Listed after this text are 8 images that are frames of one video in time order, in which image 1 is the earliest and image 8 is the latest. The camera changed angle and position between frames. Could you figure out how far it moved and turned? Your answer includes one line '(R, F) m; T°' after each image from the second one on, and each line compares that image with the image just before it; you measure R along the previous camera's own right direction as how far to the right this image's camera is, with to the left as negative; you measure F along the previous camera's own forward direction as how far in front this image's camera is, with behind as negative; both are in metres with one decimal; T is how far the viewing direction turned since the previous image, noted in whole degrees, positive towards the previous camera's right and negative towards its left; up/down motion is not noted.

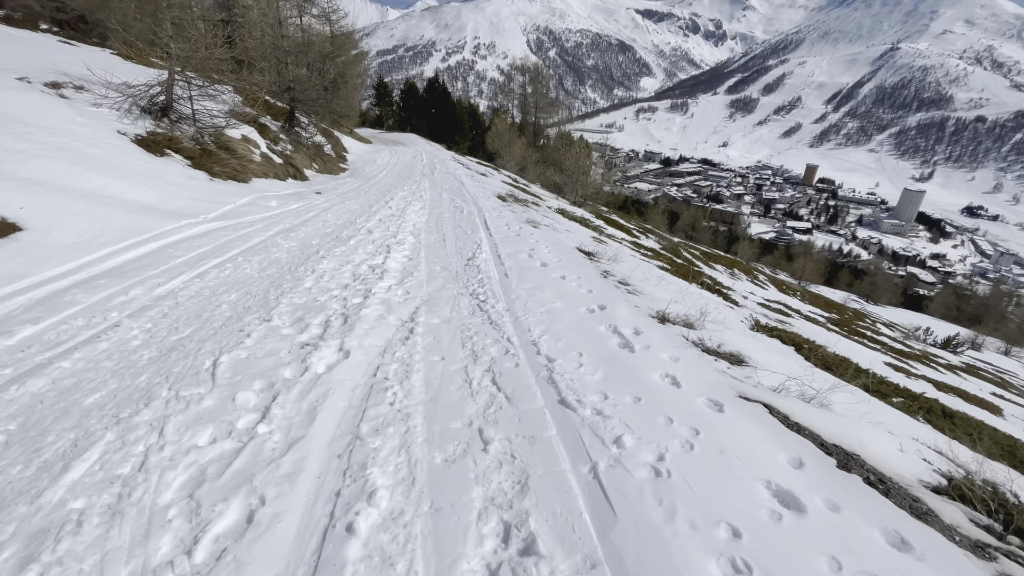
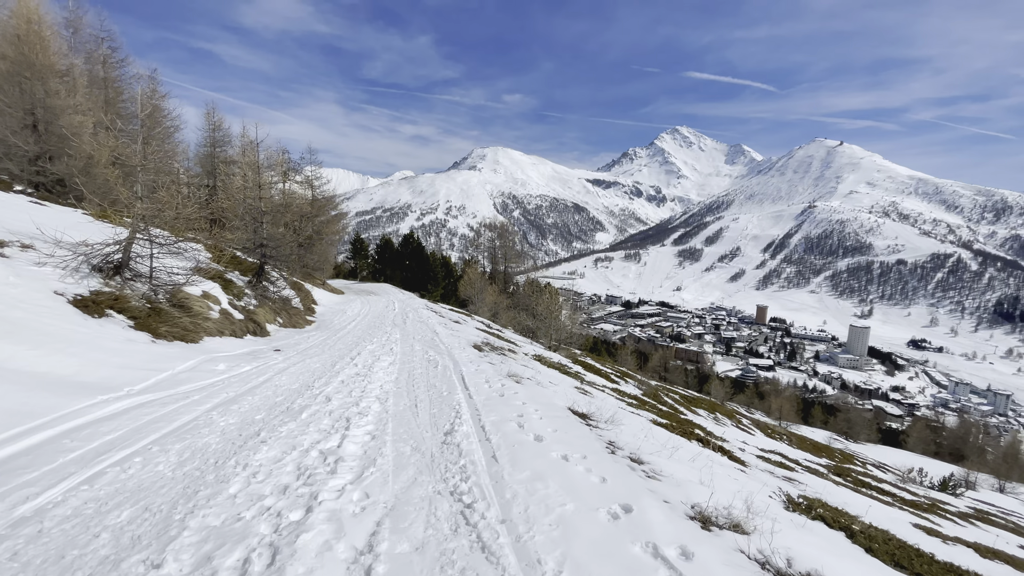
(-0.2, +1.1) m; +4°
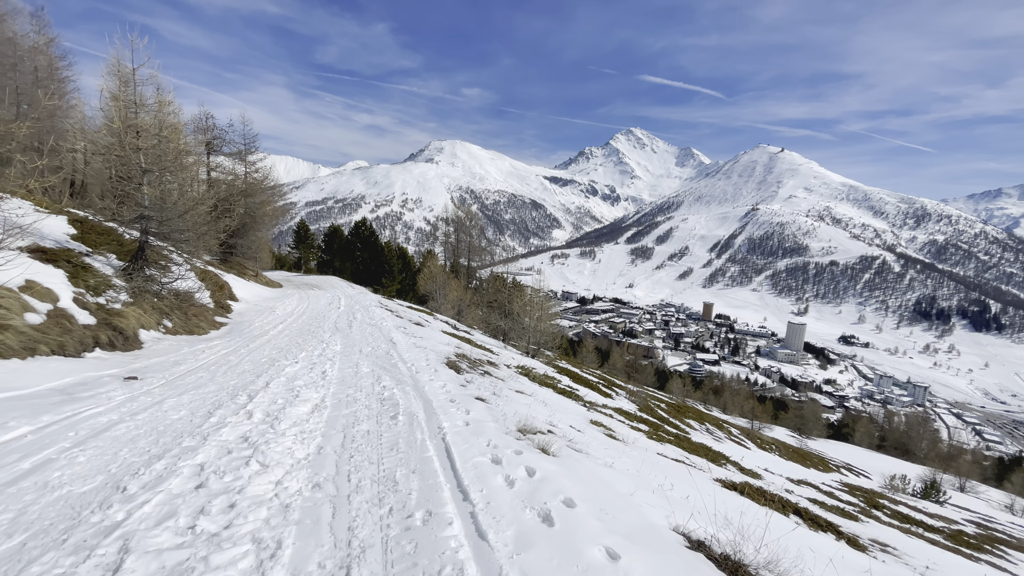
(-1.0, +5.5) m; +5°
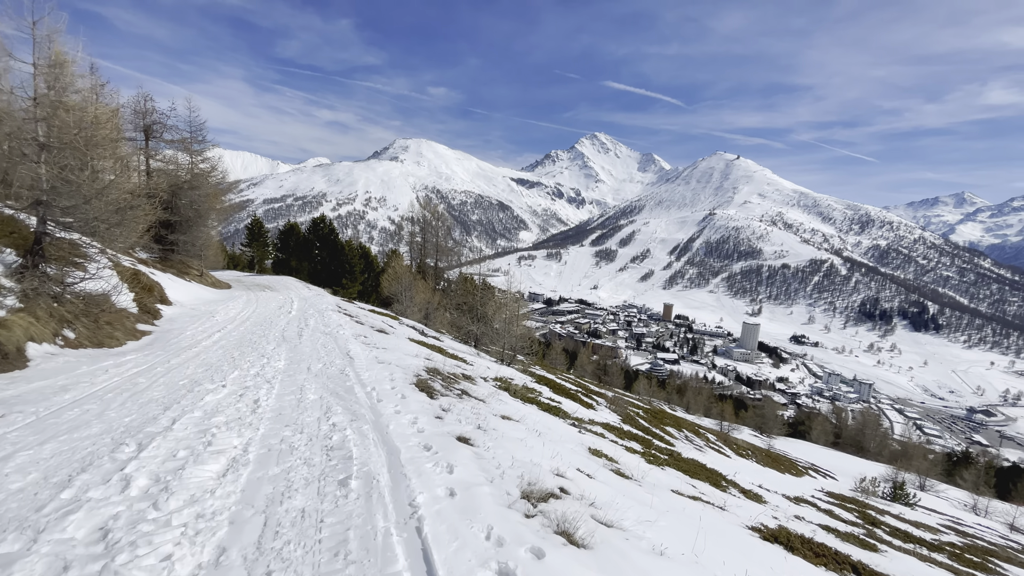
(-0.4, +2.2) m; +4°
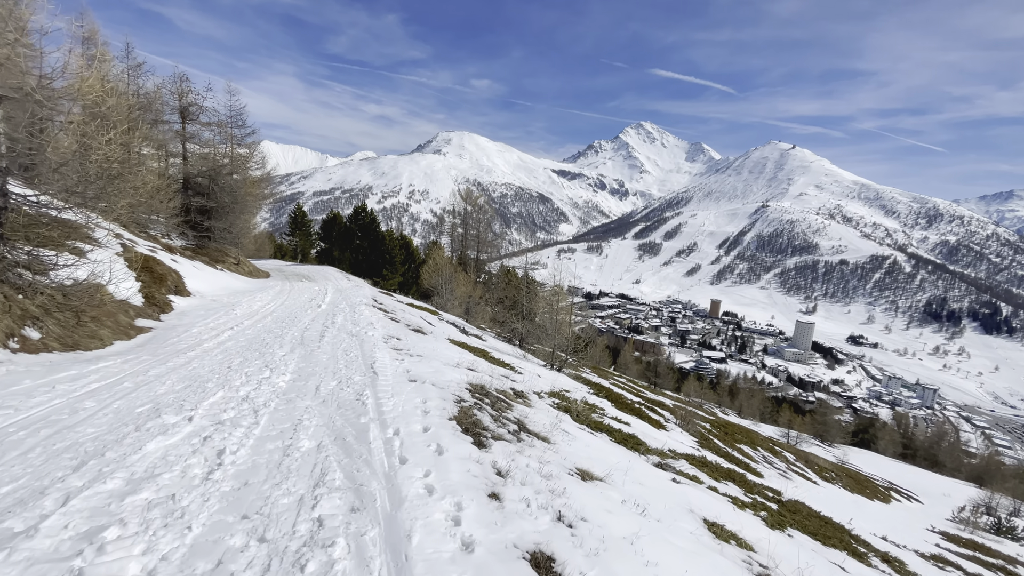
(-0.7, +3.3) m; -5°
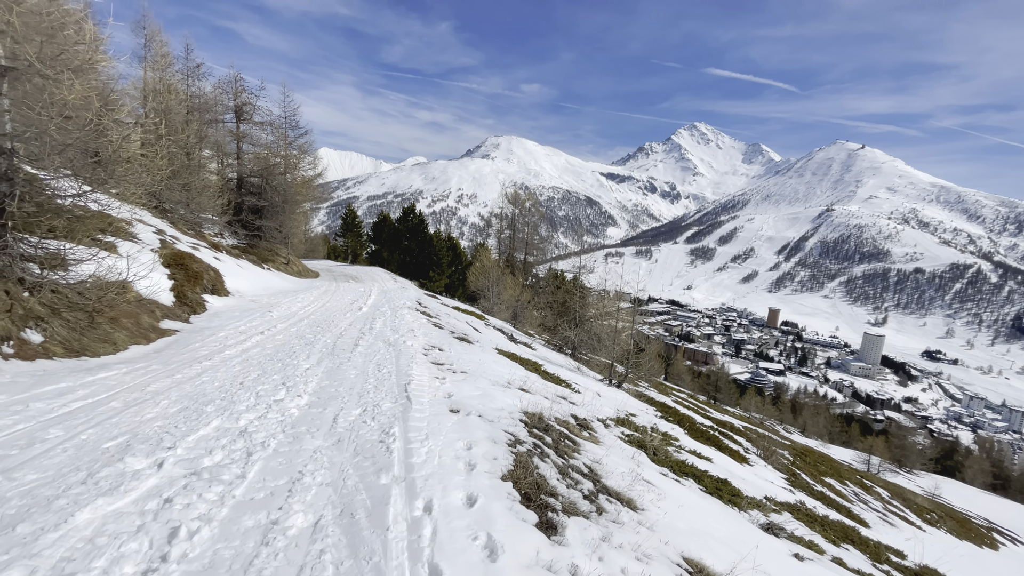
(-0.4, +2.1) m; -6°
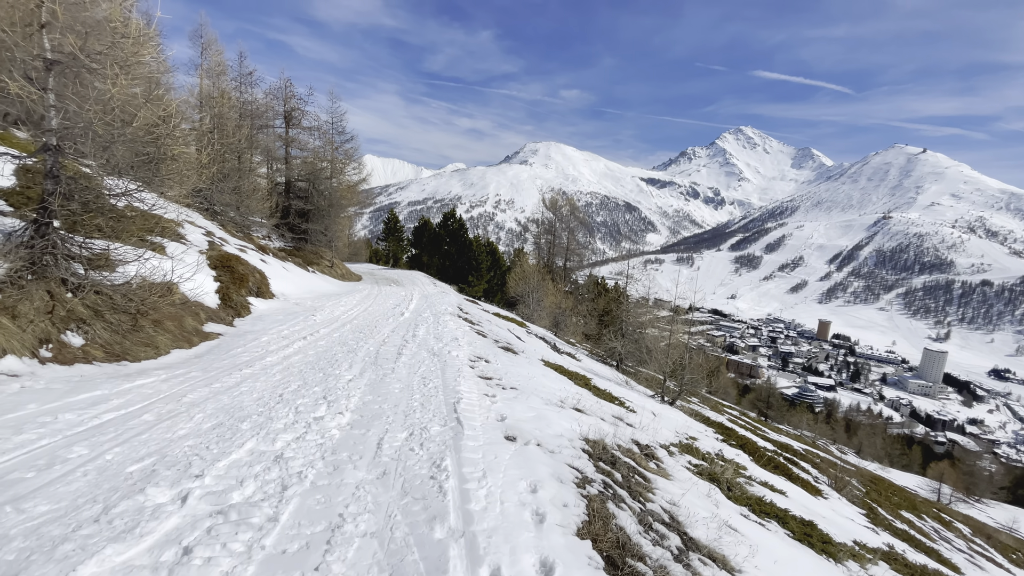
(-0.4, +0.9) m; -4°
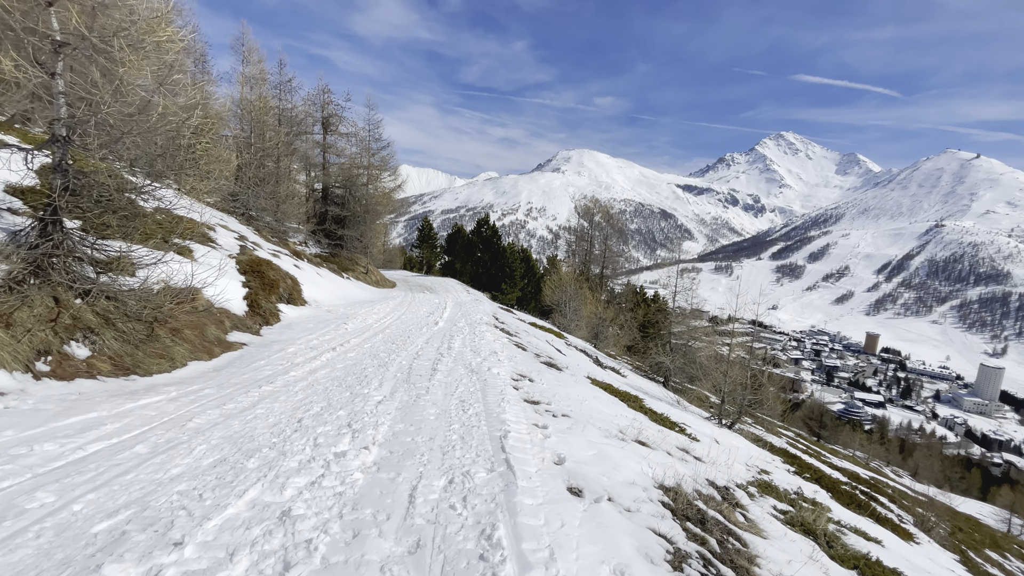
(-0.4, +1.3) m; -4°
